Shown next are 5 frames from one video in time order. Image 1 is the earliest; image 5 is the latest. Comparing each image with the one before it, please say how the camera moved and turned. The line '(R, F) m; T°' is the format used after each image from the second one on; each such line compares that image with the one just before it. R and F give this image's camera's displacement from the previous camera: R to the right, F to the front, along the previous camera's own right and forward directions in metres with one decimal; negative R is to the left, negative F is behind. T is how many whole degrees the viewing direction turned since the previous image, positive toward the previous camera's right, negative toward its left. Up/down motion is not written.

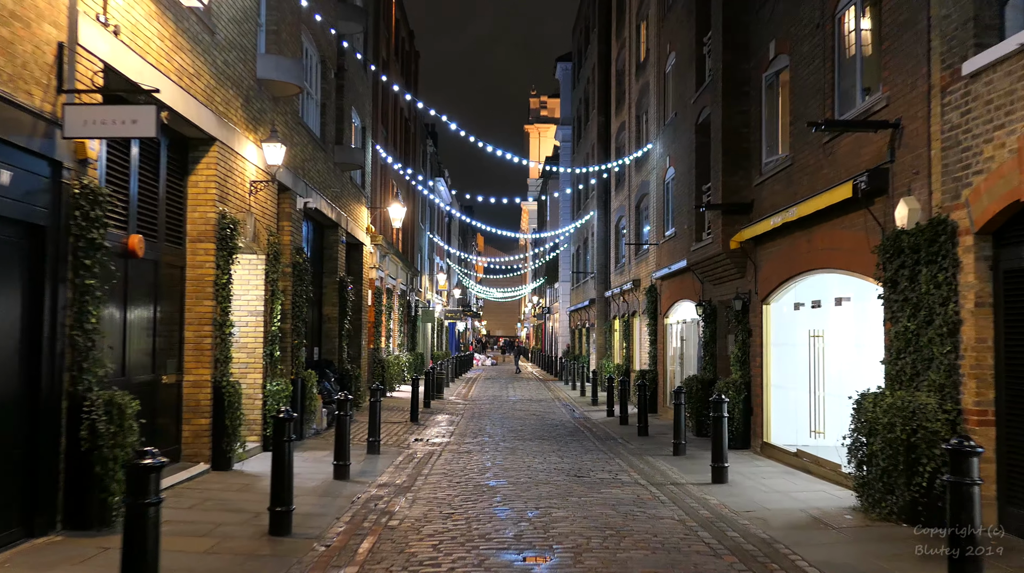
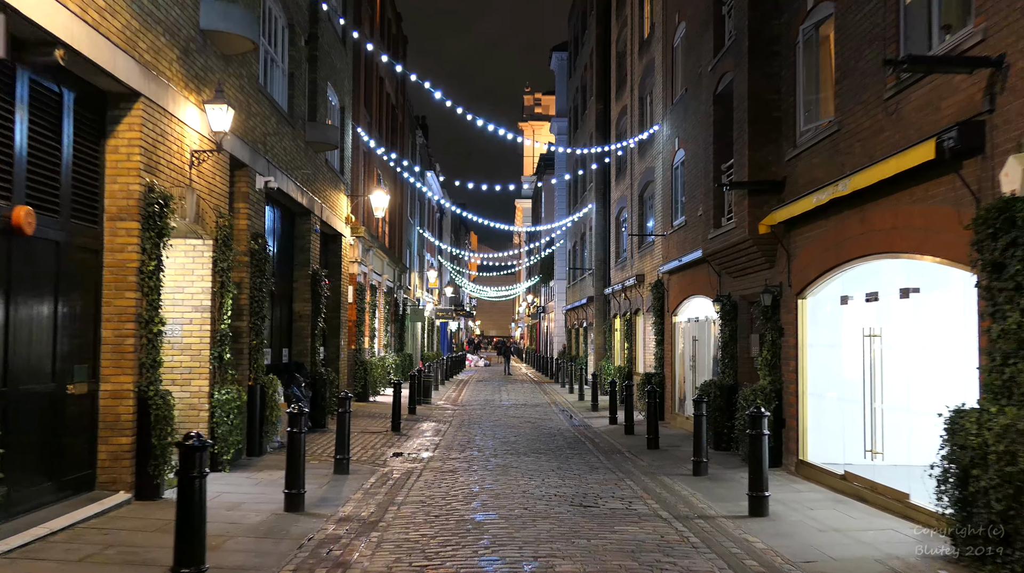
(0.0, +2.1) m; 0°
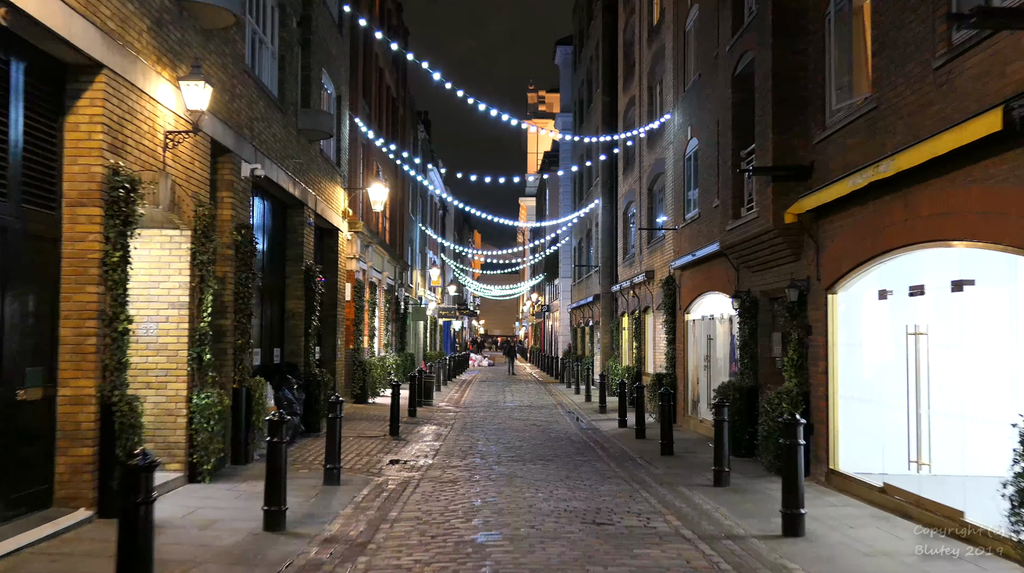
(0.0, +1.0) m; 0°
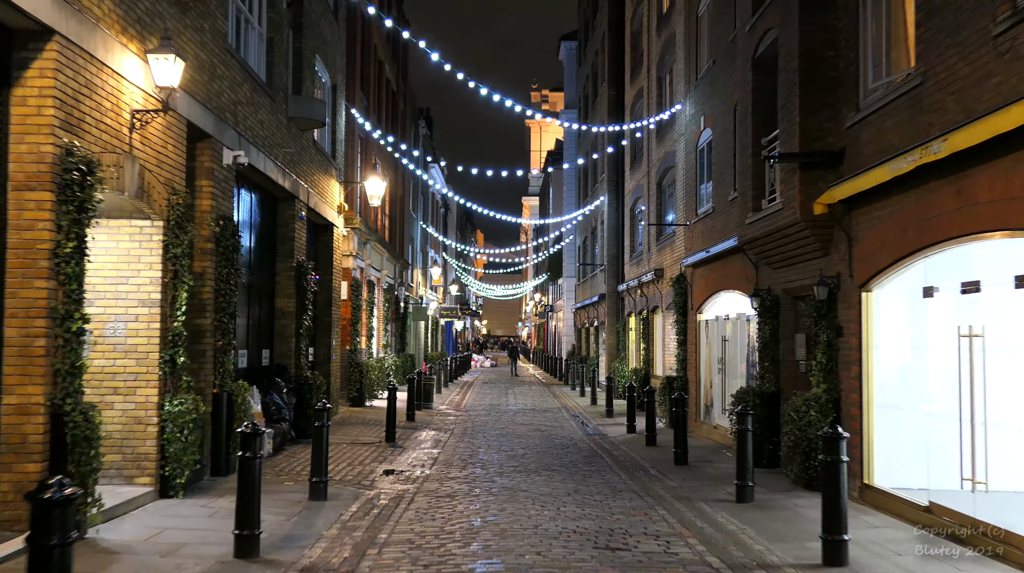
(0.0, +1.0) m; 0°
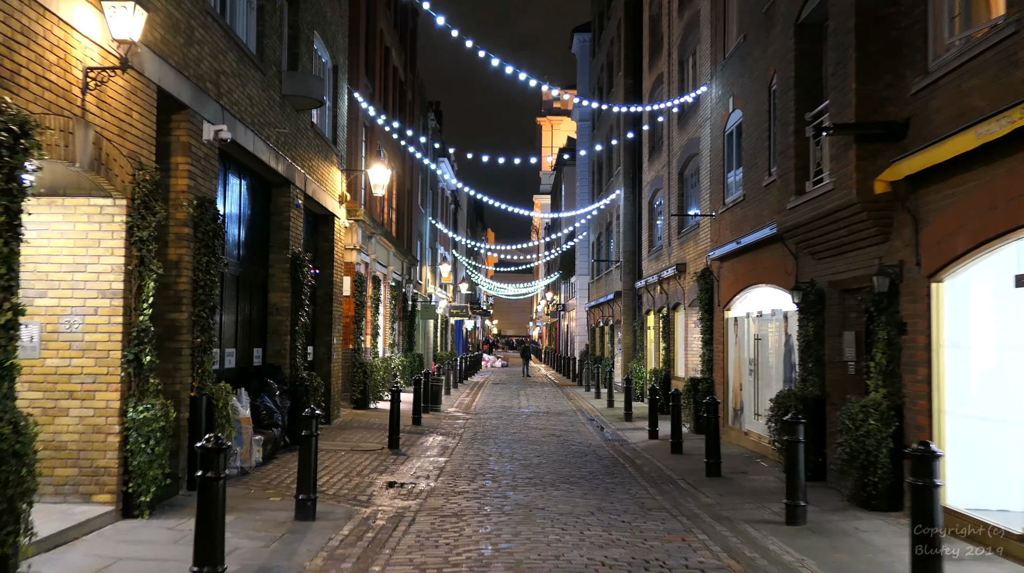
(0.0, +1.3) m; -1°
